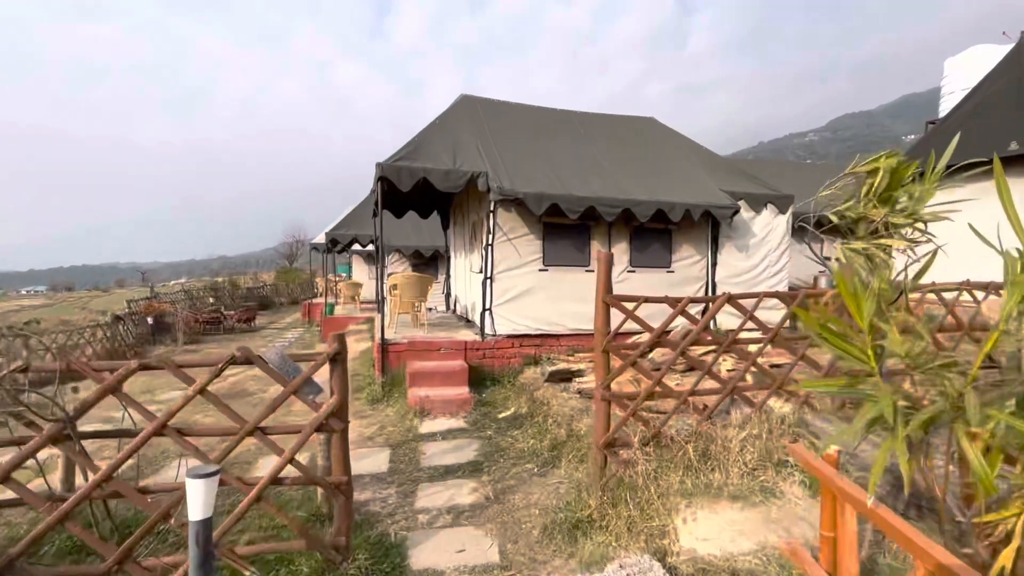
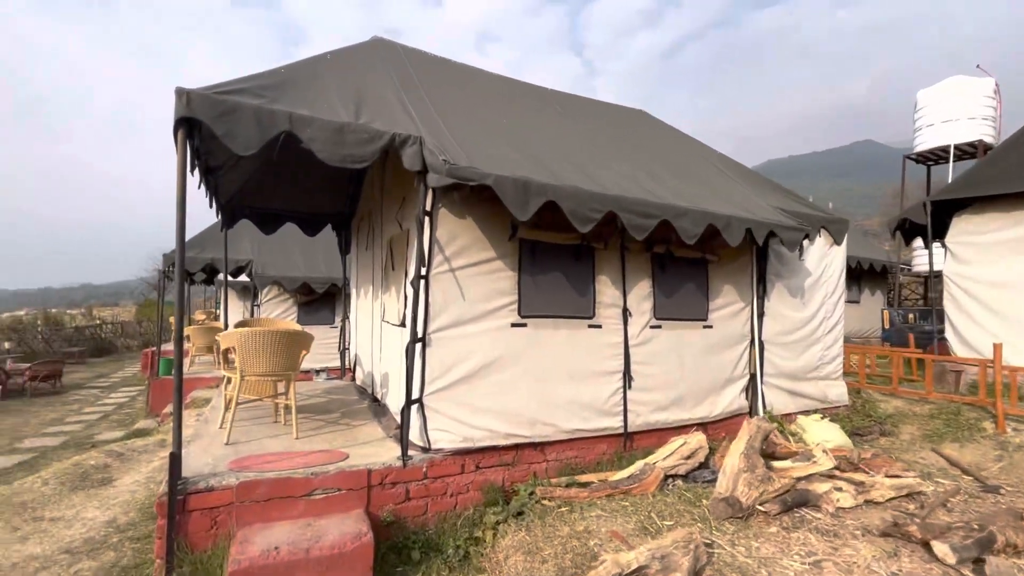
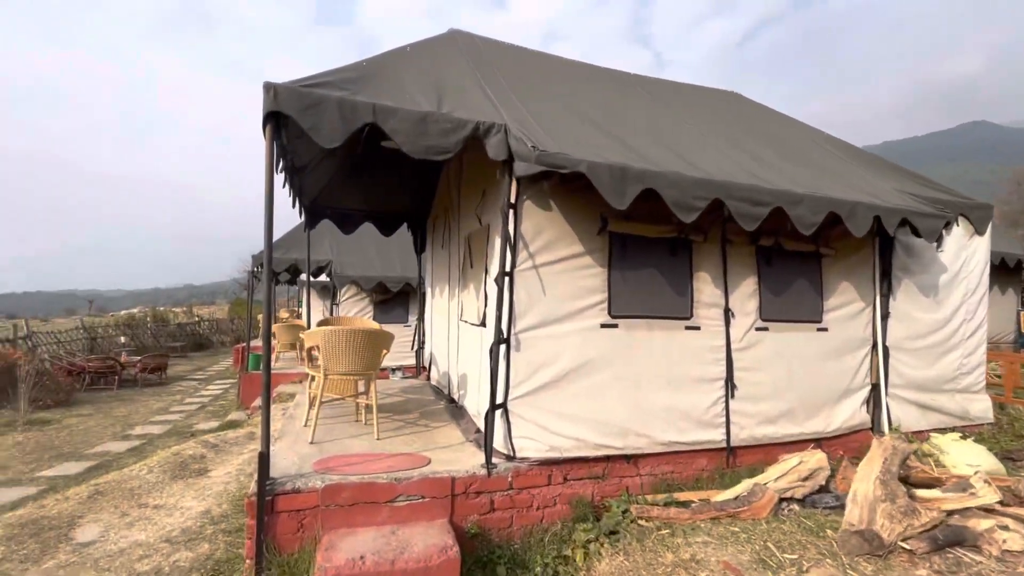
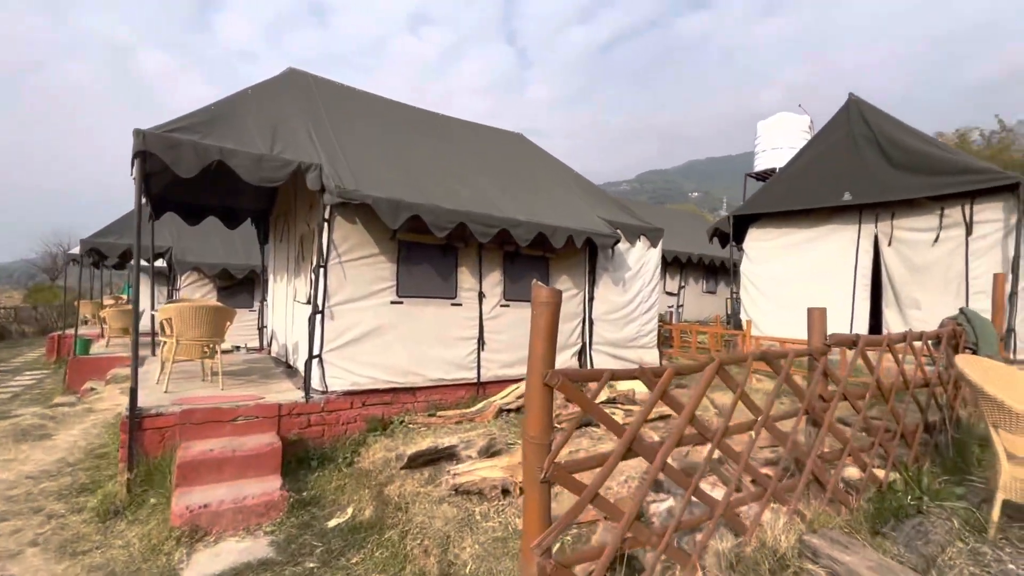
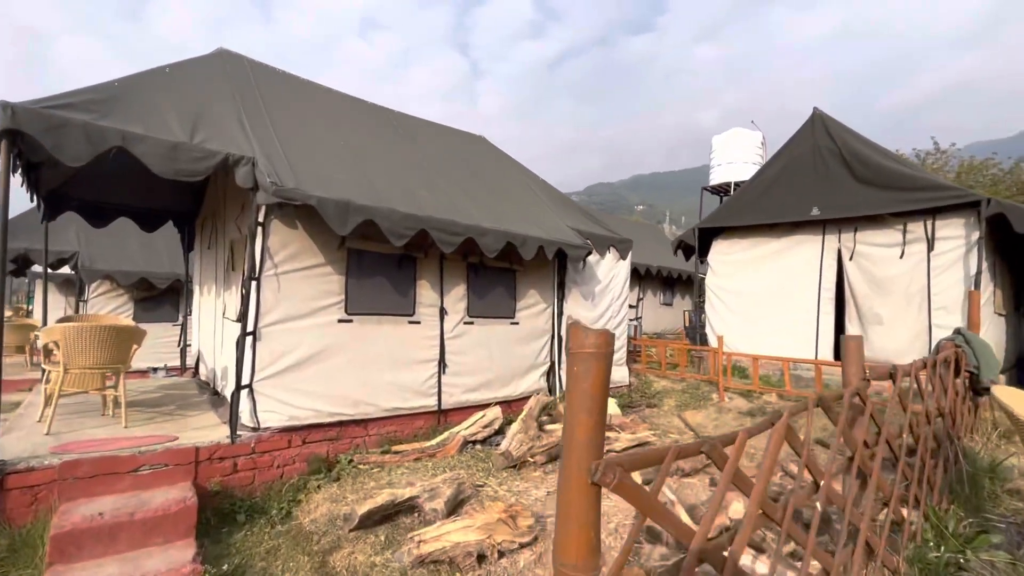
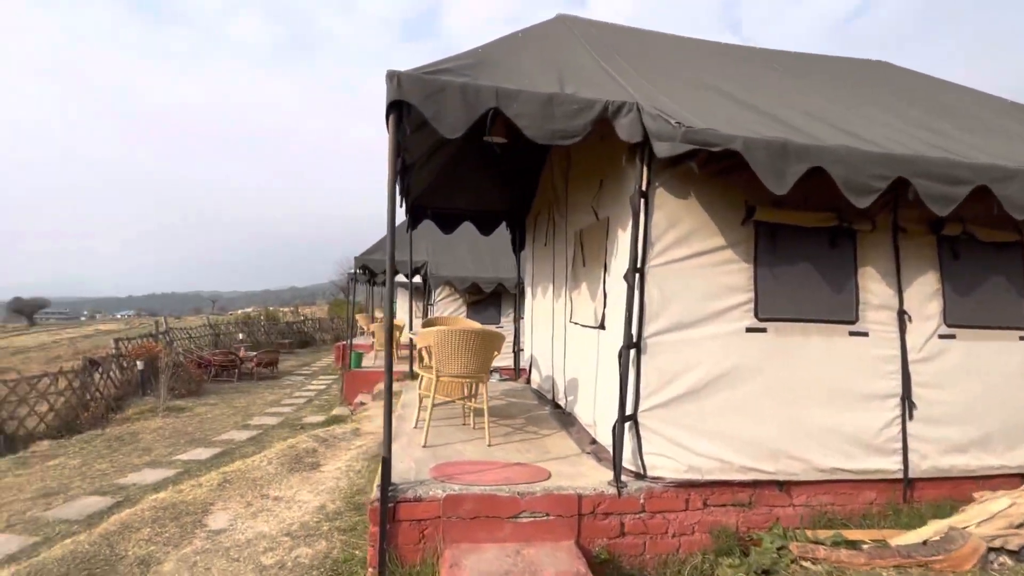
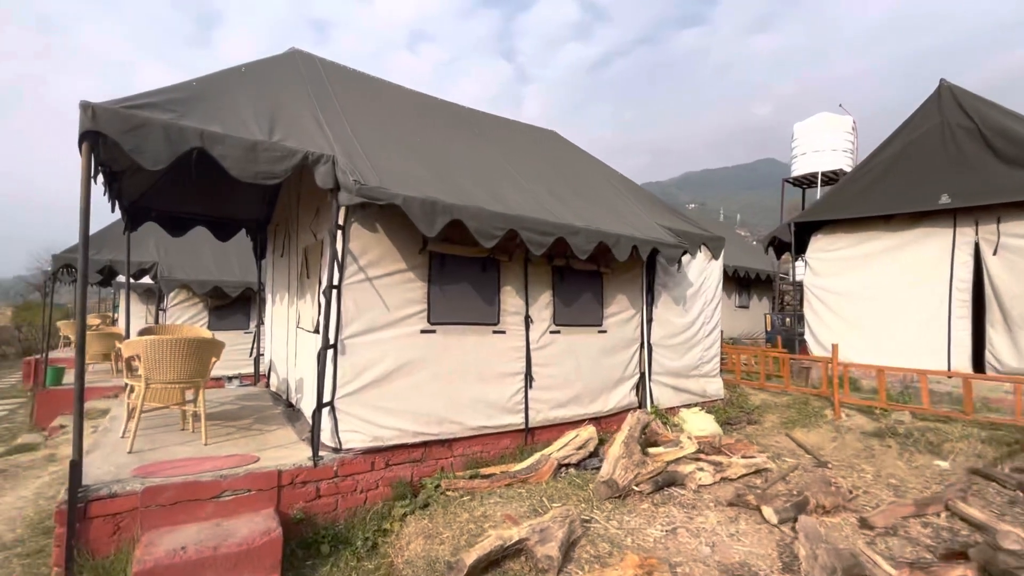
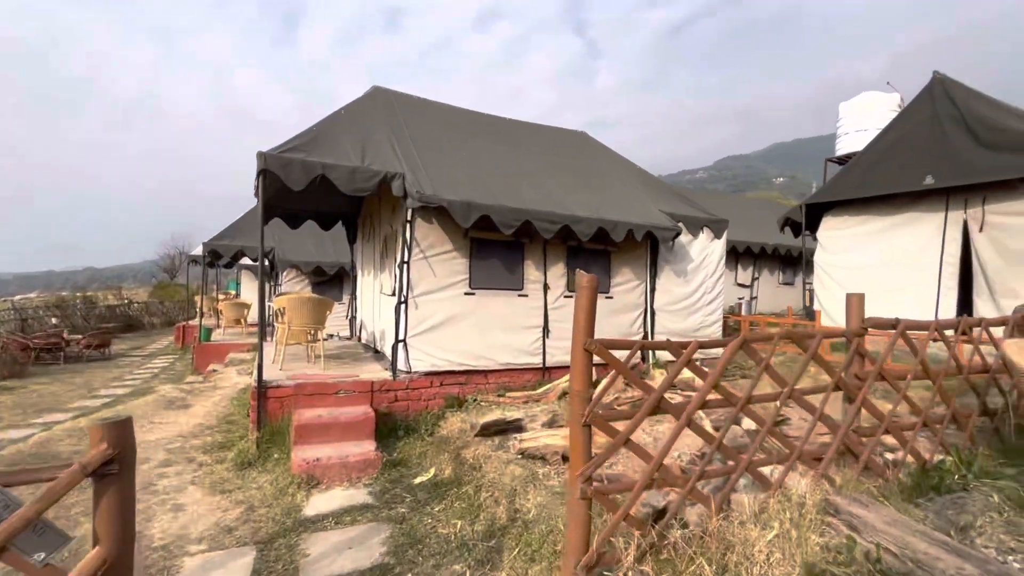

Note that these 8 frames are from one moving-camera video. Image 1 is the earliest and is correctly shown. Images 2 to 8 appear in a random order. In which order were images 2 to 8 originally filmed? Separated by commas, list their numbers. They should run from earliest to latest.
8, 4, 5, 7, 2, 3, 6
